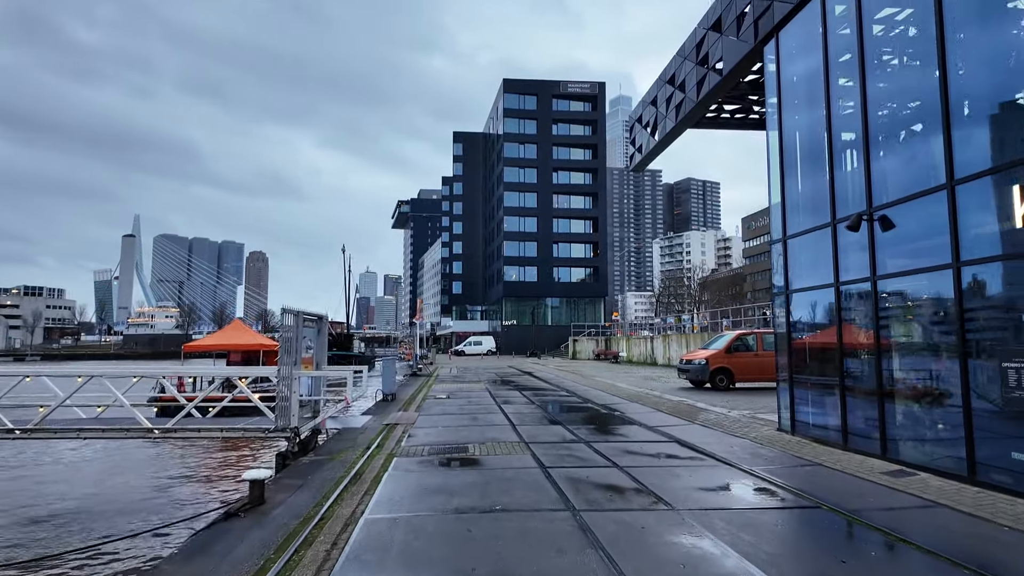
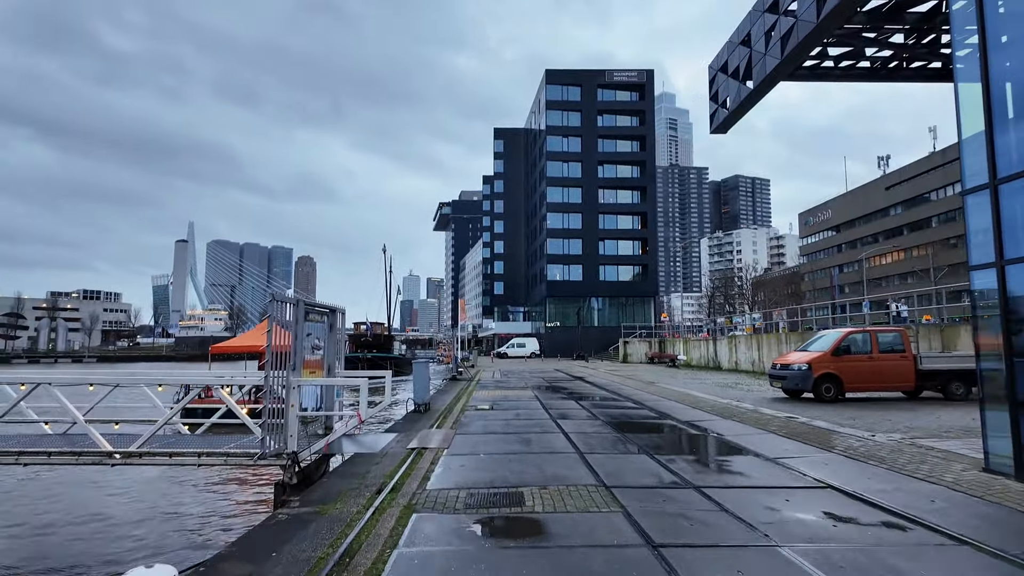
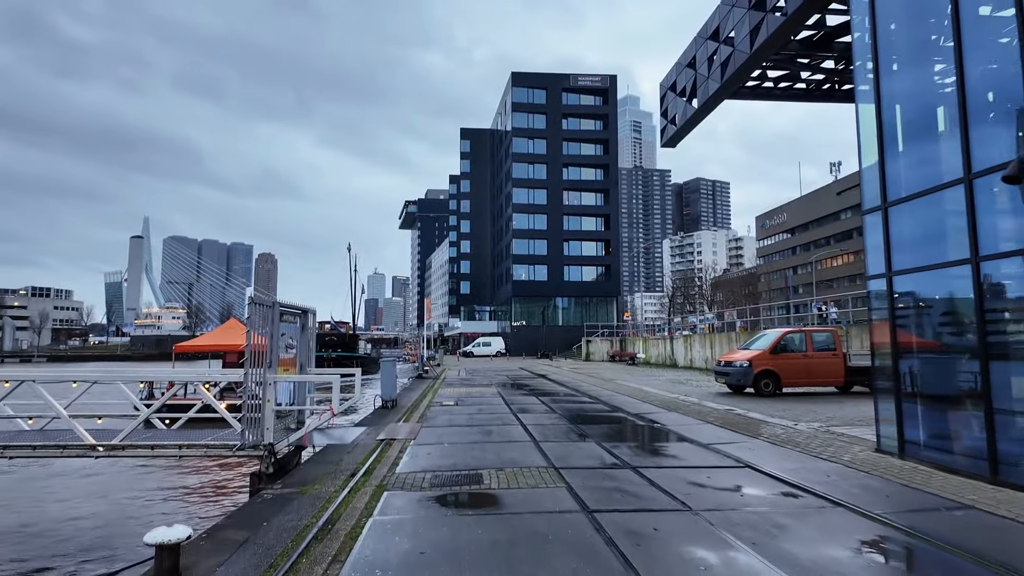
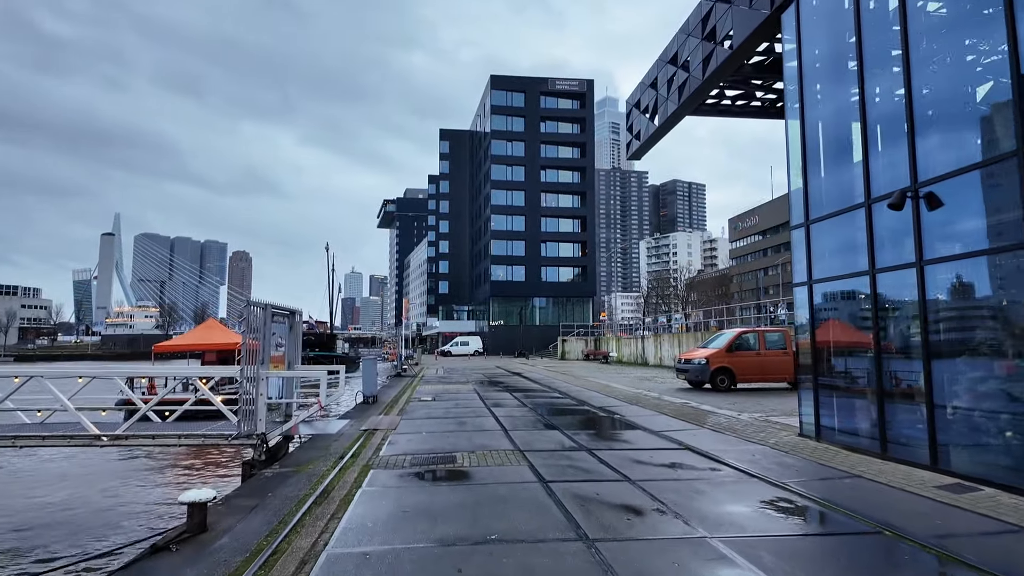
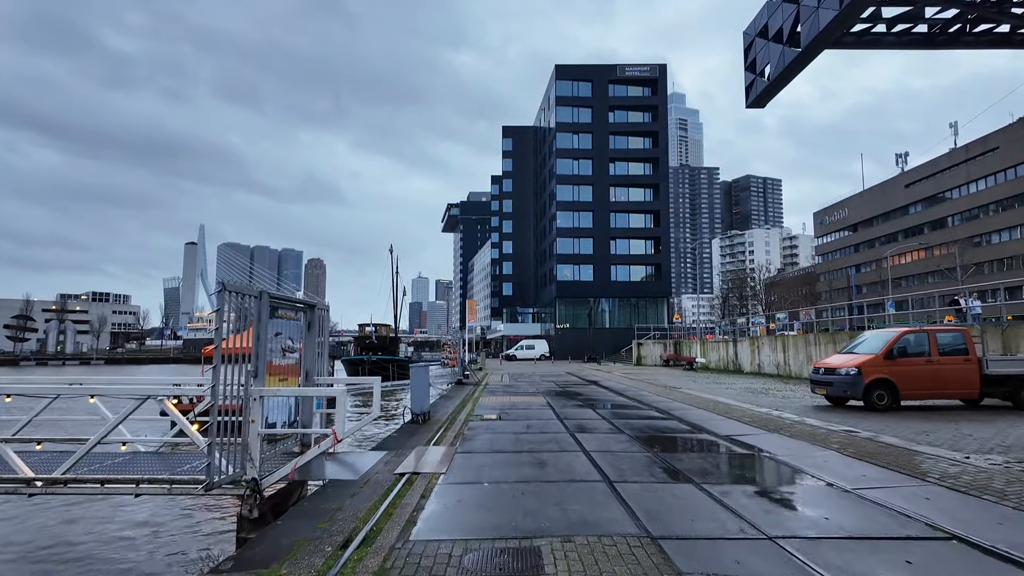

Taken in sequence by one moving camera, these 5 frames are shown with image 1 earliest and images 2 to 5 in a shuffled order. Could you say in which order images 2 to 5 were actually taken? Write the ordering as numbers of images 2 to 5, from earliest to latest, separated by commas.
4, 3, 2, 5
